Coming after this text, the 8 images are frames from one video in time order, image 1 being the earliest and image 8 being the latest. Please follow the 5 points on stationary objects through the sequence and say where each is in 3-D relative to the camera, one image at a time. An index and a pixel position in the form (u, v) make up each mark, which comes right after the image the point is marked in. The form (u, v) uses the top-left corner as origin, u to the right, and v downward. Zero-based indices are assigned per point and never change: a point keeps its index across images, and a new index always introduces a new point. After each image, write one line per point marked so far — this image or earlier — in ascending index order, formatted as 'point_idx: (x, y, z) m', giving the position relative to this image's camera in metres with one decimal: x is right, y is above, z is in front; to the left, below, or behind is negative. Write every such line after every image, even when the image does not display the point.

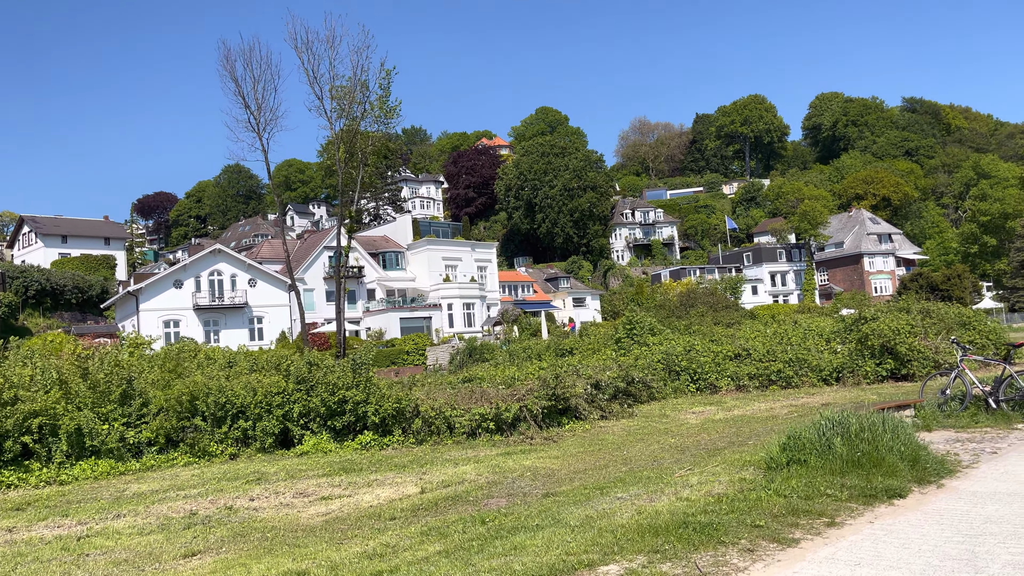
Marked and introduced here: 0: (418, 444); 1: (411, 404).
0: (-1.5, -2.4, +12.6) m
1: (-1.6, -1.8, +12.9) m
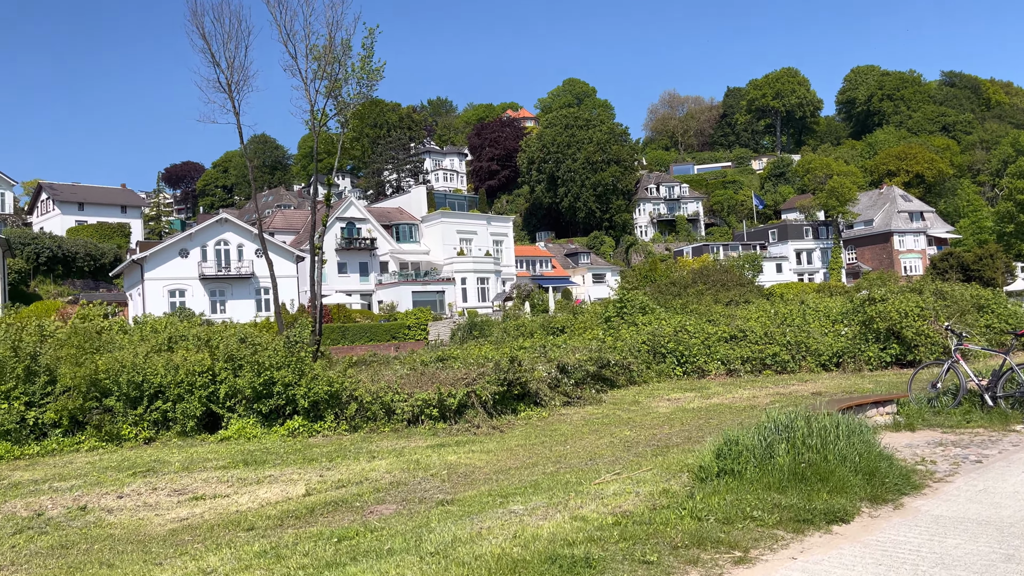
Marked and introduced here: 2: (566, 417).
0: (-2.2, -2.0, +11.5) m
1: (-2.4, -1.4, +11.8) m
2: (+0.8, -2.0, +12.5) m
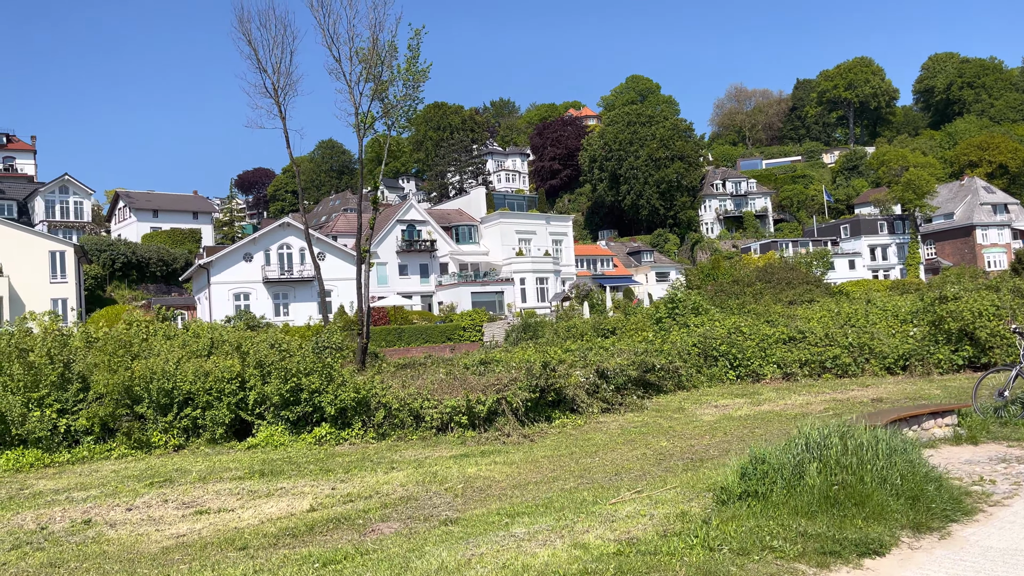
0: (-1.8, -2.1, +11.2) m
1: (-1.9, -1.5, +11.5) m
2: (+1.3, -2.0, +12.0) m
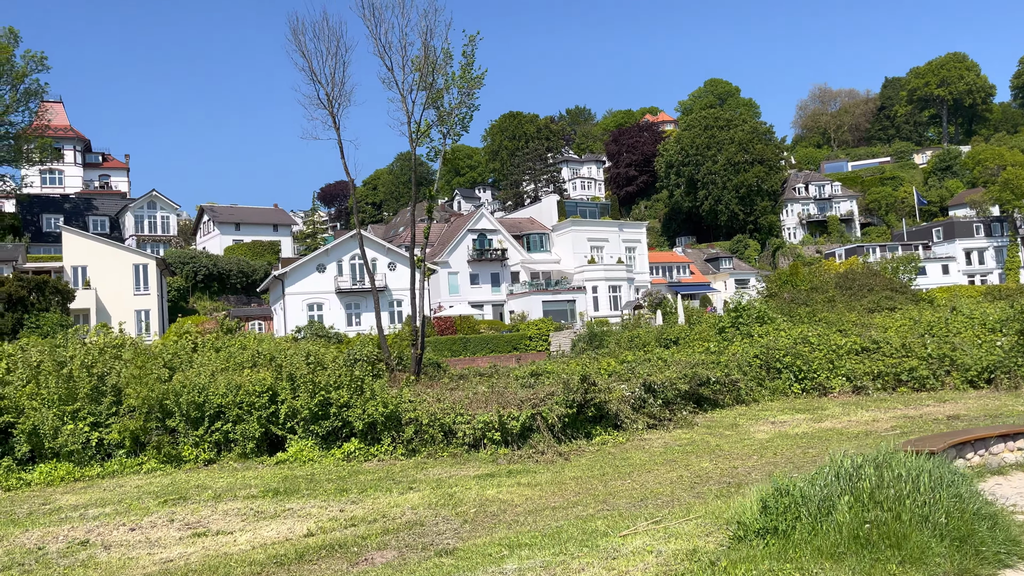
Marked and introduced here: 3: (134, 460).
0: (-1.4, -2.2, +10.8) m
1: (-1.4, -1.6, +11.2) m
2: (+1.8, -2.1, +11.3) m
3: (-4.9, -2.3, +10.8) m
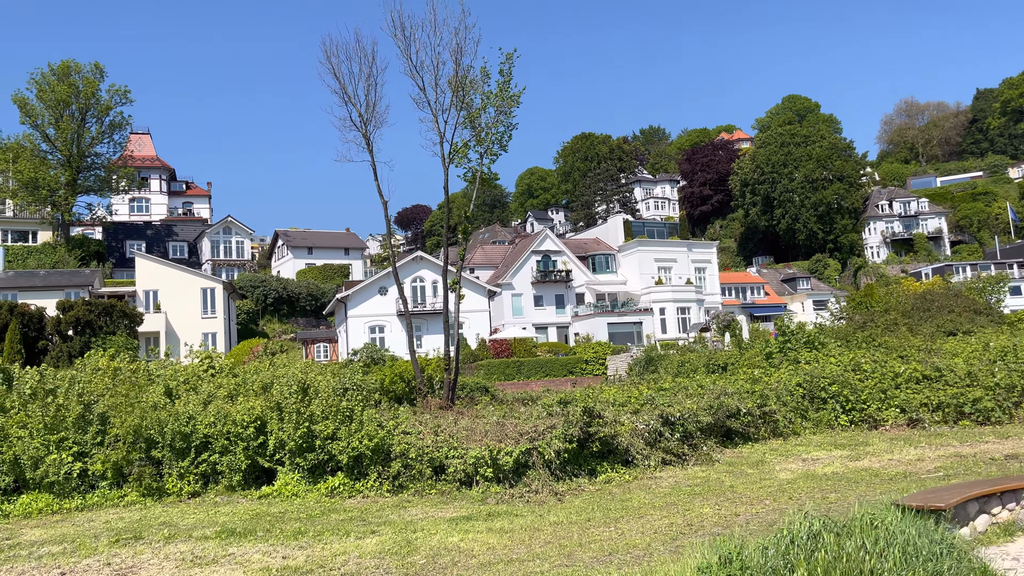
0: (-1.4, -2.5, +10.2) m
1: (-1.5, -2.0, +10.5) m
2: (+1.8, -2.4, +10.3) m
3: (-5.0, -2.6, +10.4) m
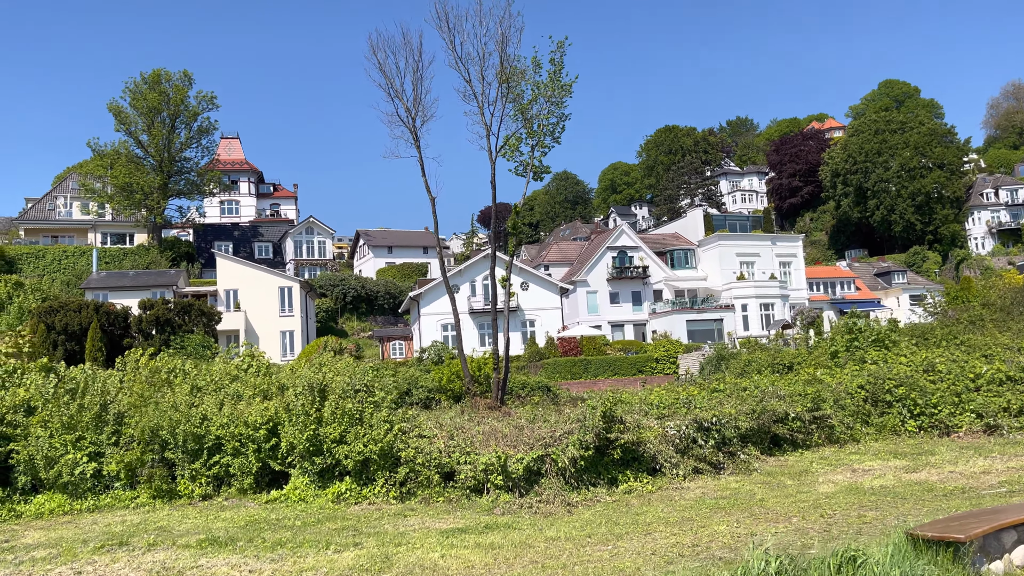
0: (-1.3, -2.5, +9.7) m
1: (-1.3, -1.9, +10.1) m
2: (+1.9, -2.4, +9.5) m
3: (-4.8, -2.6, +10.3) m
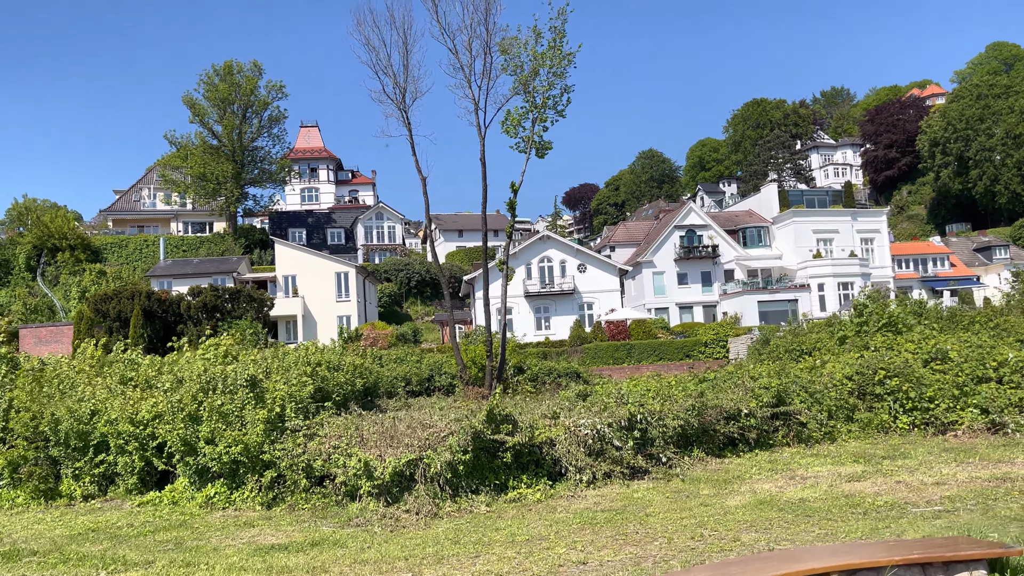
0: (-2.6, -2.3, +8.9) m
1: (-2.6, -1.8, +9.3) m
2: (+0.6, -2.2, +8.4) m
3: (-6.0, -2.5, +10.0) m
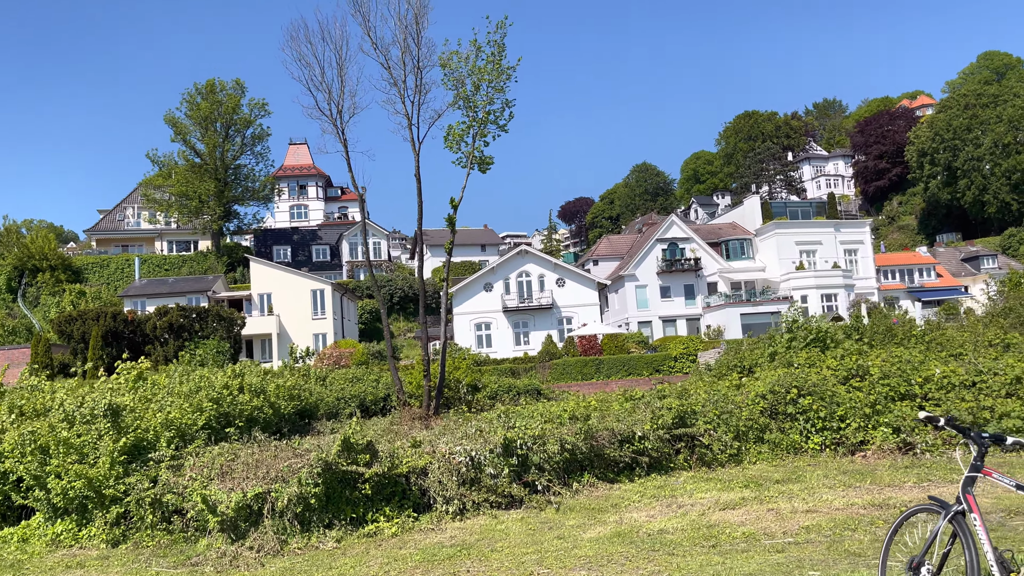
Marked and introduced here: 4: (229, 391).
0: (-4.0, -2.6, +8.5) m
1: (-4.0, -2.0, +8.8) m
2: (-0.8, -2.4, +8.0) m
3: (-7.5, -2.8, +9.5) m
4: (-4.9, -1.8, +14.2) m
